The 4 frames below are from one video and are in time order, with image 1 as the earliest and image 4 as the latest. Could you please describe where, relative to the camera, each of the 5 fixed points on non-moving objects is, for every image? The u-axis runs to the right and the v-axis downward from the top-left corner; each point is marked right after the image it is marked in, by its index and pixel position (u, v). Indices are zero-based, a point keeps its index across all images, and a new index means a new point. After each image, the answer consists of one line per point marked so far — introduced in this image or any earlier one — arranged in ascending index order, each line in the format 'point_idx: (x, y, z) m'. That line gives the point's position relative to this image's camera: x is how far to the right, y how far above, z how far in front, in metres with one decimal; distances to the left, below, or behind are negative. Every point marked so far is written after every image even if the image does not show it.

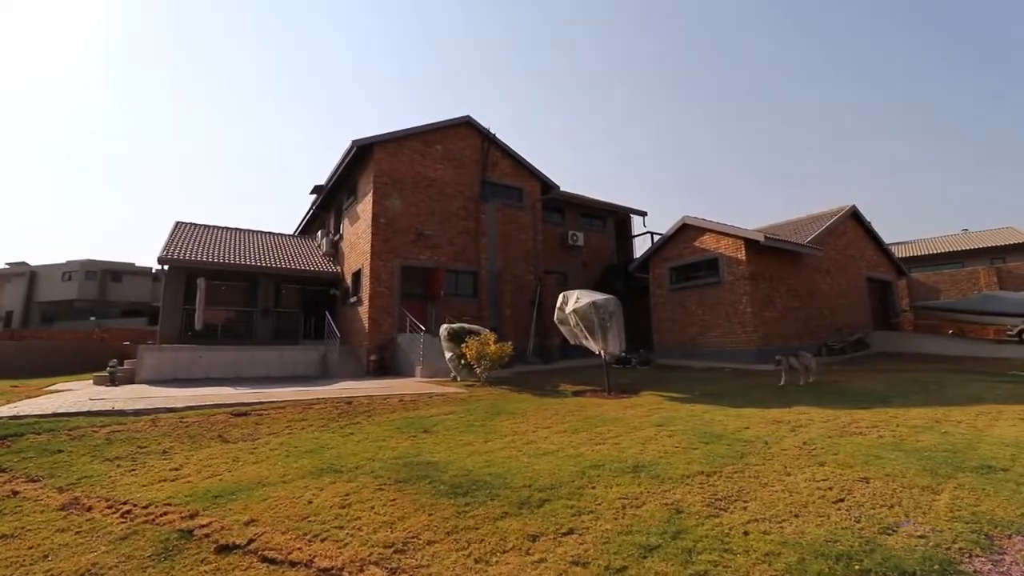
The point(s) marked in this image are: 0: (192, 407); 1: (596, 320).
0: (-4.4, -1.6, +6.8) m
1: (+1.5, -0.6, +9.1) m
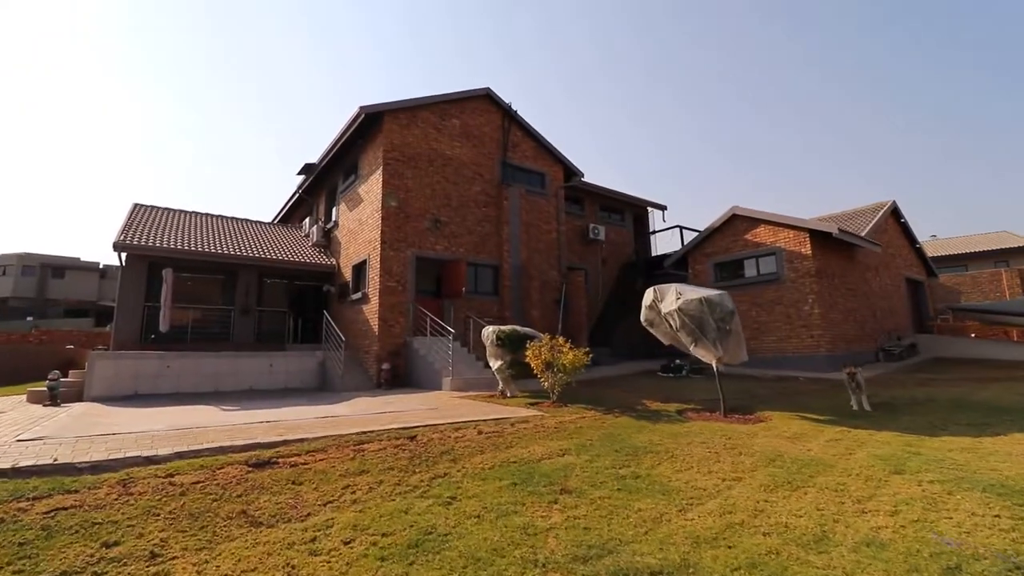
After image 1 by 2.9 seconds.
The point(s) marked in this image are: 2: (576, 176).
0: (-2.9, -1.4, +4.4) m
1: (+2.8, -0.5, +7.1) m
2: (+2.2, +3.8, +17.0) m
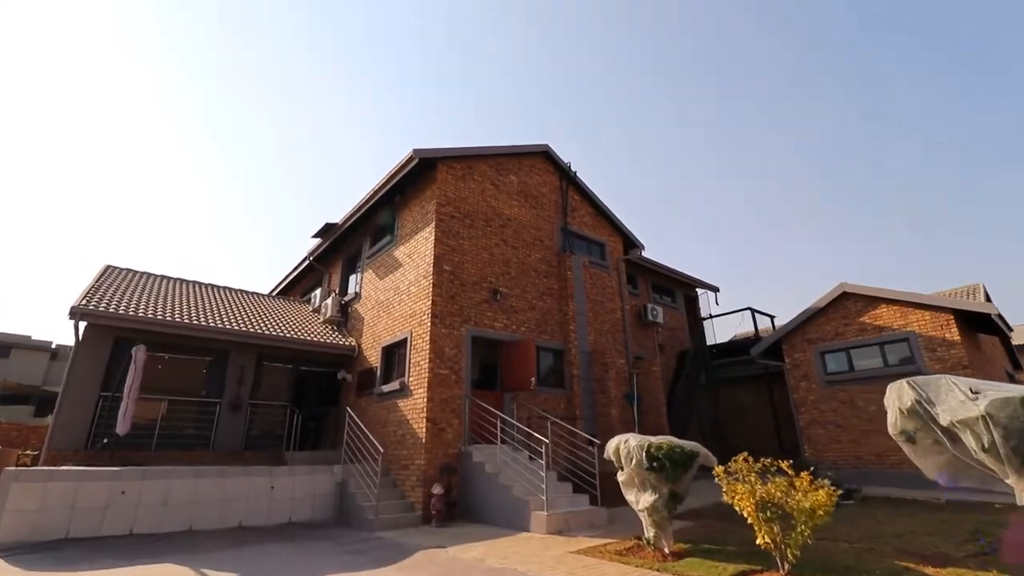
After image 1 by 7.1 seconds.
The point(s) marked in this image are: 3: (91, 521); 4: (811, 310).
0: (-0.8, -1.7, +1.3) m
1: (+4.8, -1.3, +4.4) m
2: (+3.7, +1.2, +14.8) m
3: (-5.9, -3.2, +7.0) m
4: (+7.5, -0.5, +12.7) m
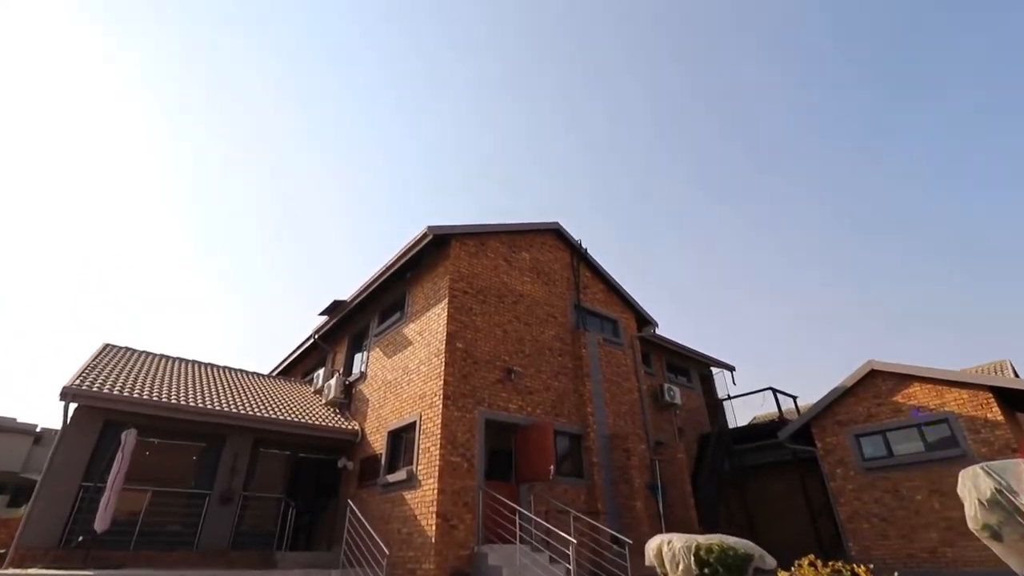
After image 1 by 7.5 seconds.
0: (-0.5, -1.8, +0.6) m
1: (+5.0, -1.9, +3.7) m
2: (+4.0, -1.1, +14.4) m
3: (-5.6, -4.2, +6.0) m
4: (+7.8, -2.4, +12.1) m
